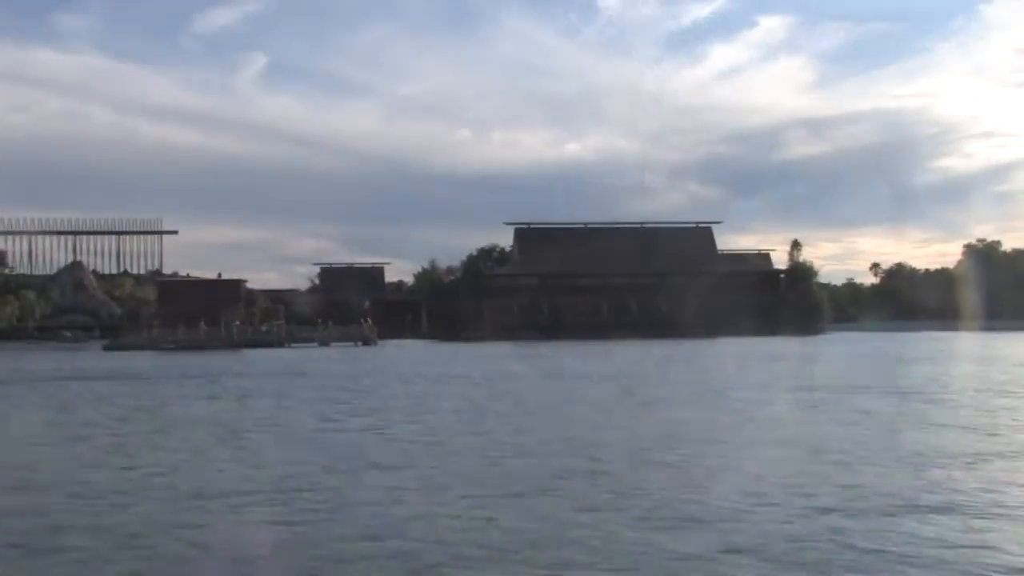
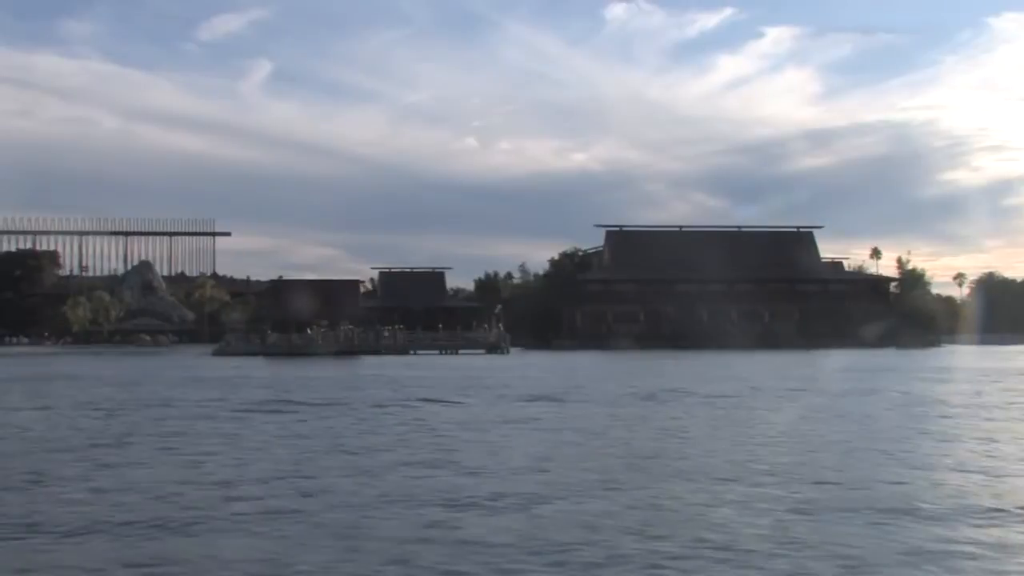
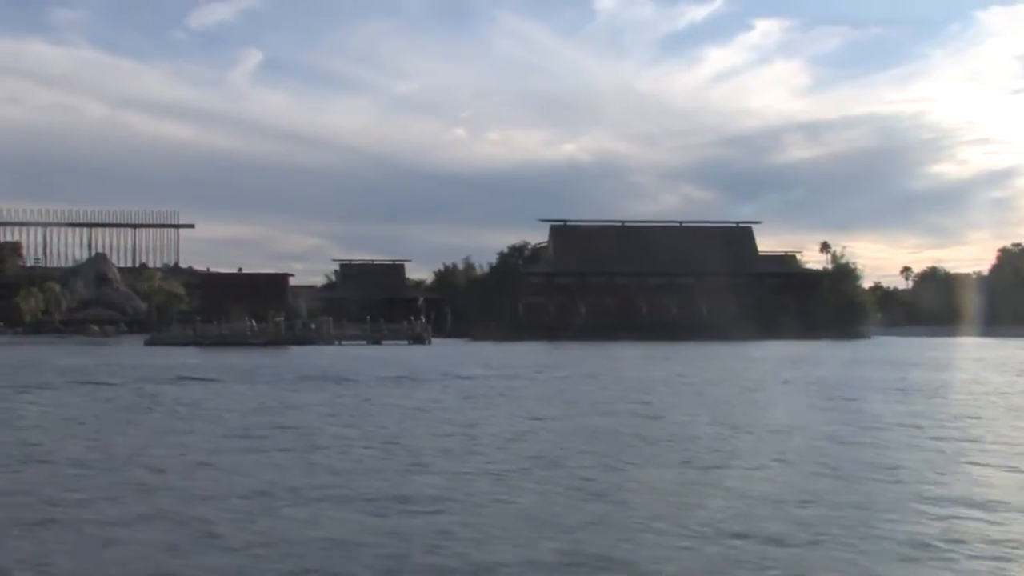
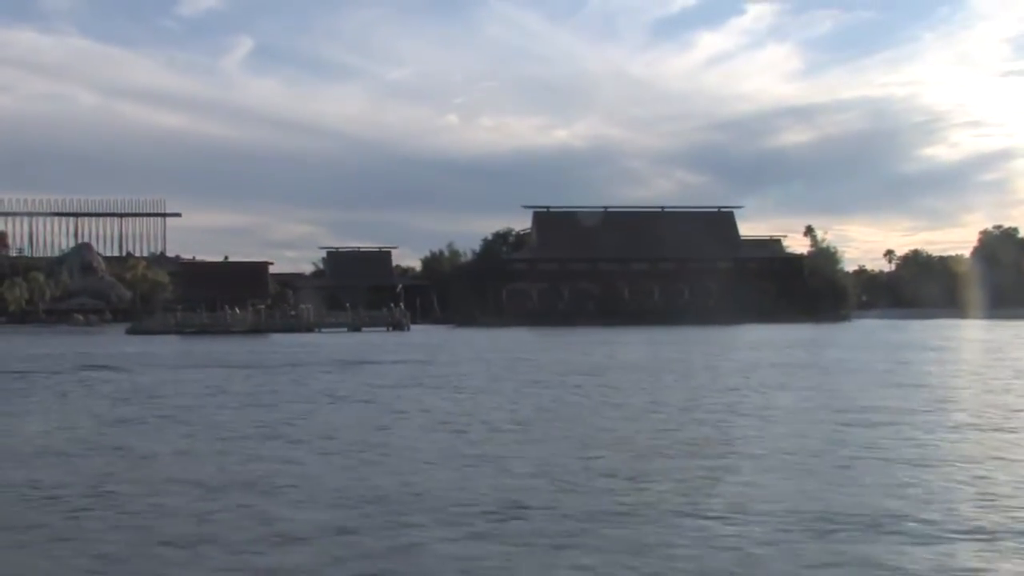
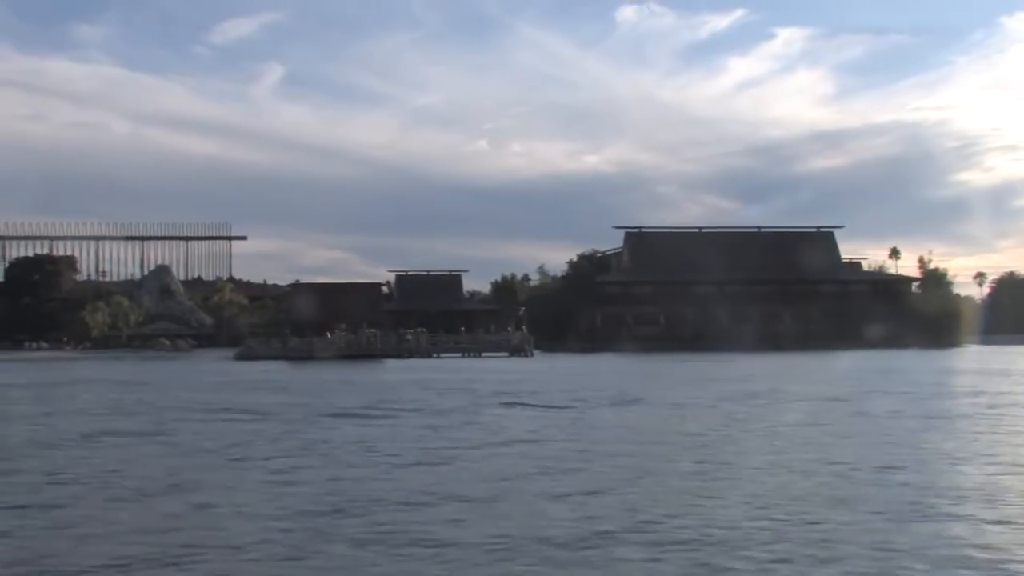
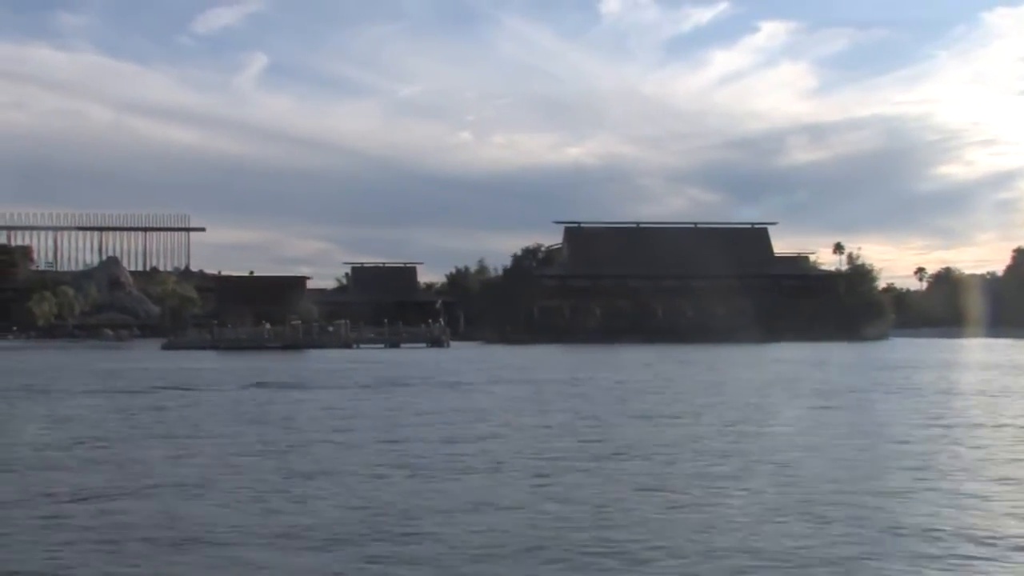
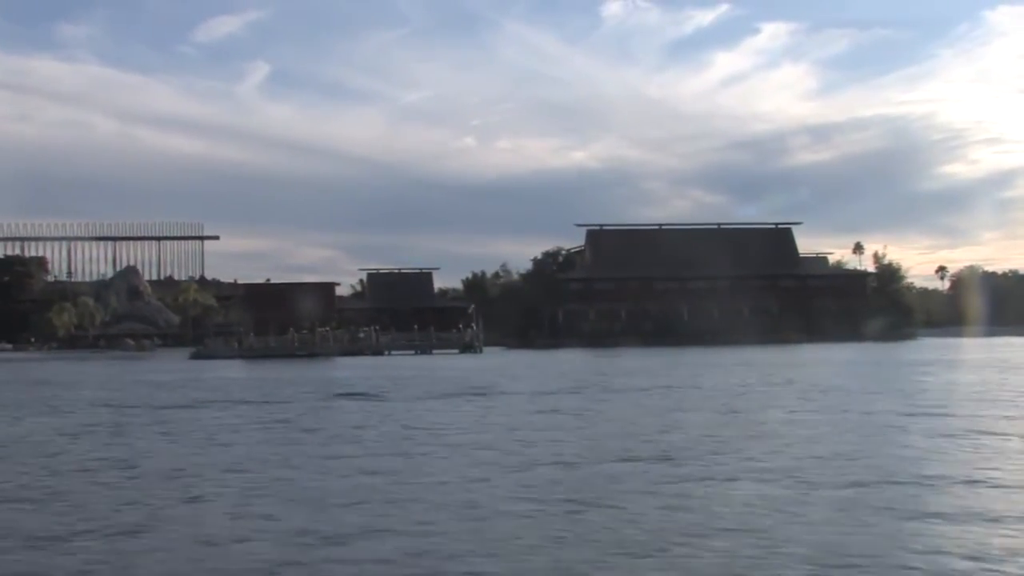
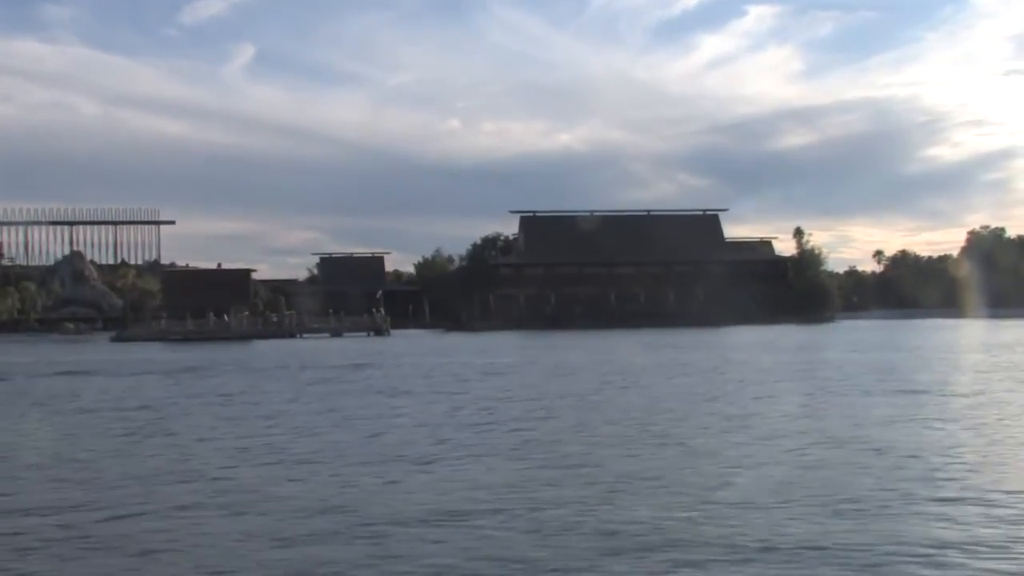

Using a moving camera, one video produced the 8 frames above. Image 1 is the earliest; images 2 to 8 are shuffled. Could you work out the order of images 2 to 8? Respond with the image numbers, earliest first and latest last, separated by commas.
8, 4, 3, 6, 7, 2, 5
